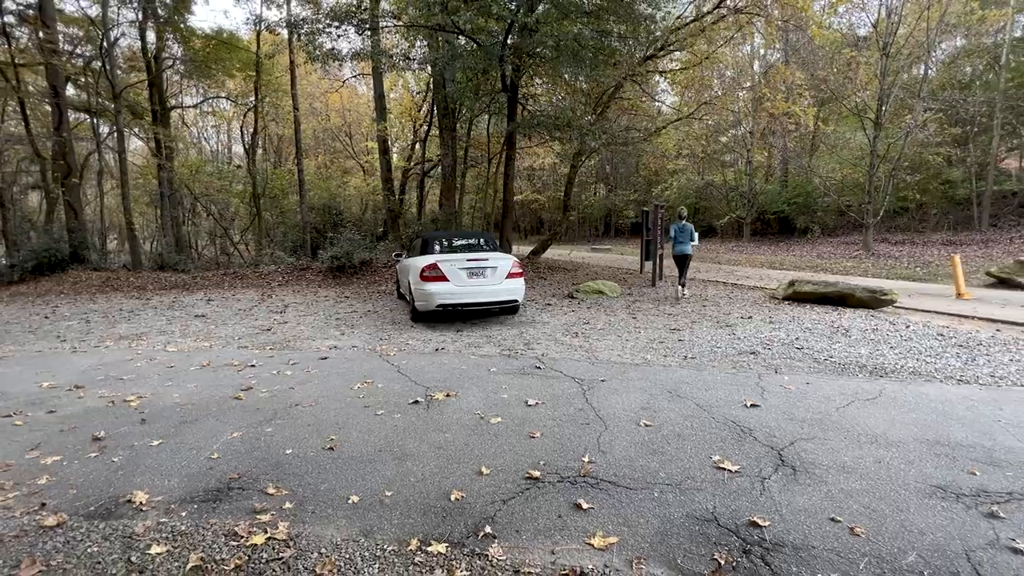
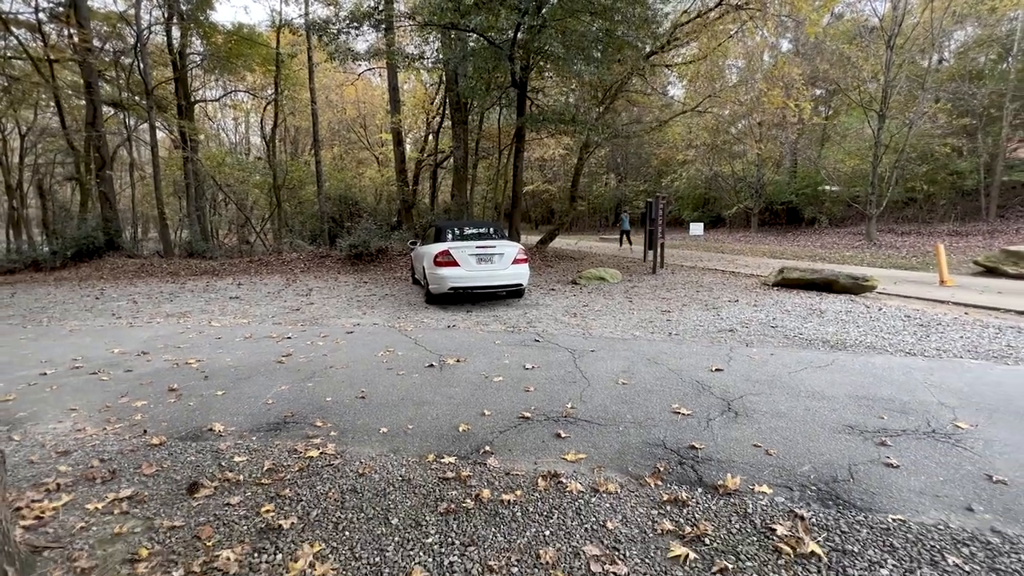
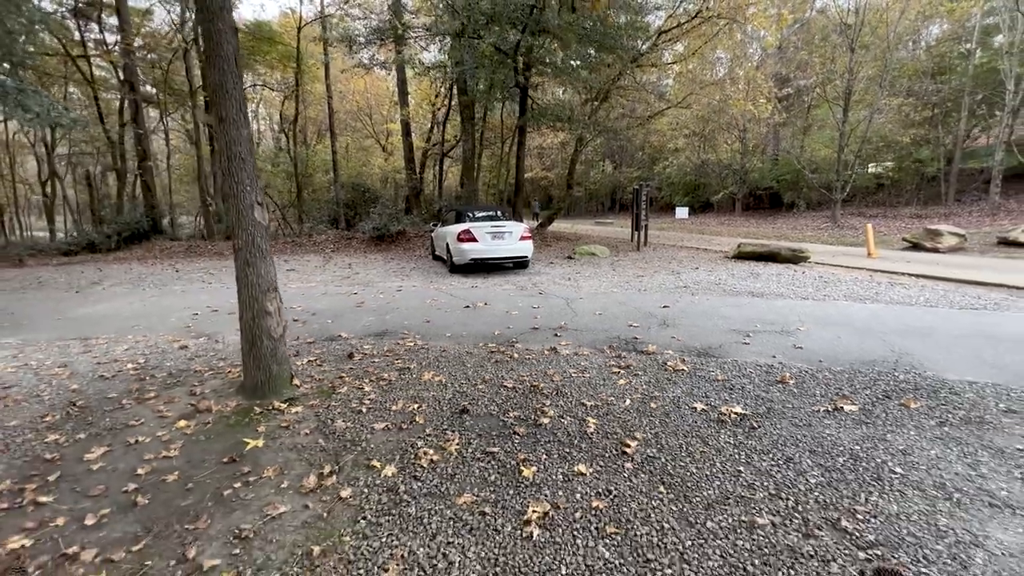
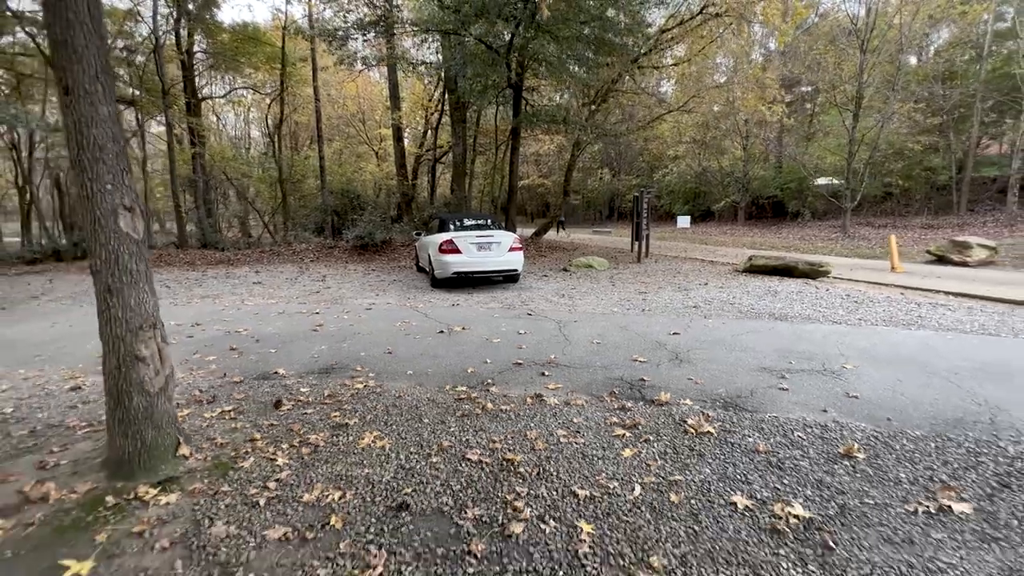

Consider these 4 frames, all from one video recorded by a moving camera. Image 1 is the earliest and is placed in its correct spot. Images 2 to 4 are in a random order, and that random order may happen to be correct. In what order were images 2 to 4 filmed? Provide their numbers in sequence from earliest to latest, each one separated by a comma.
2, 4, 3
